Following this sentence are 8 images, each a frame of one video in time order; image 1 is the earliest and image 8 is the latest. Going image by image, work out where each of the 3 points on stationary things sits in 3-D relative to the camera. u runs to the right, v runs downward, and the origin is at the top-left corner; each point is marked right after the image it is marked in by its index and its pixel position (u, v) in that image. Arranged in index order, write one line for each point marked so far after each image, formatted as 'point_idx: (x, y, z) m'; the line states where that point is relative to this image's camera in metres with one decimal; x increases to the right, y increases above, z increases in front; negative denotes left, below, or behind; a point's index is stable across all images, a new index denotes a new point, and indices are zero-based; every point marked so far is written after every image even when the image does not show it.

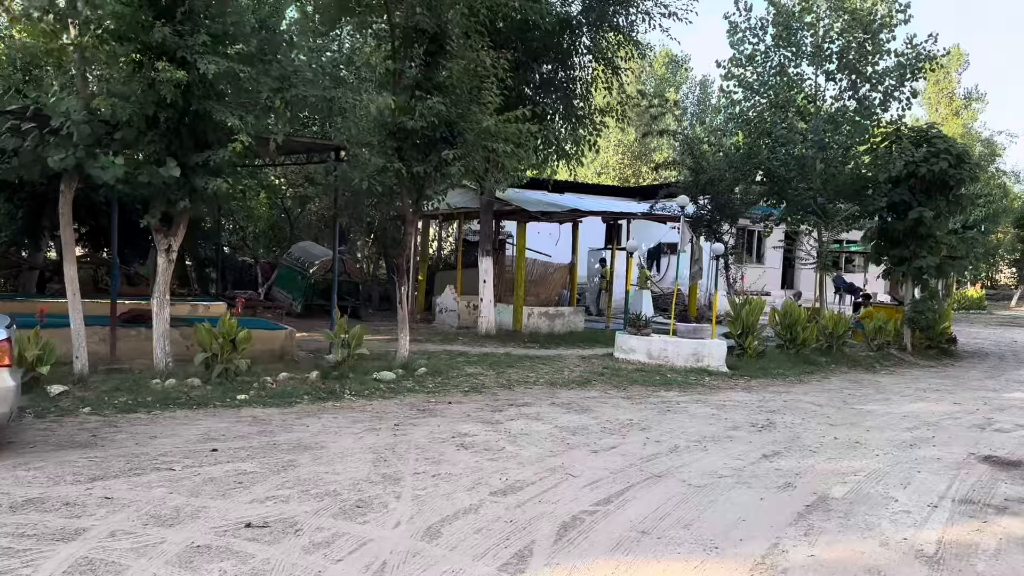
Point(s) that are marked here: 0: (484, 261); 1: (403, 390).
0: (-0.5, +0.5, +13.9) m
1: (-1.2, -1.1, +9.0) m
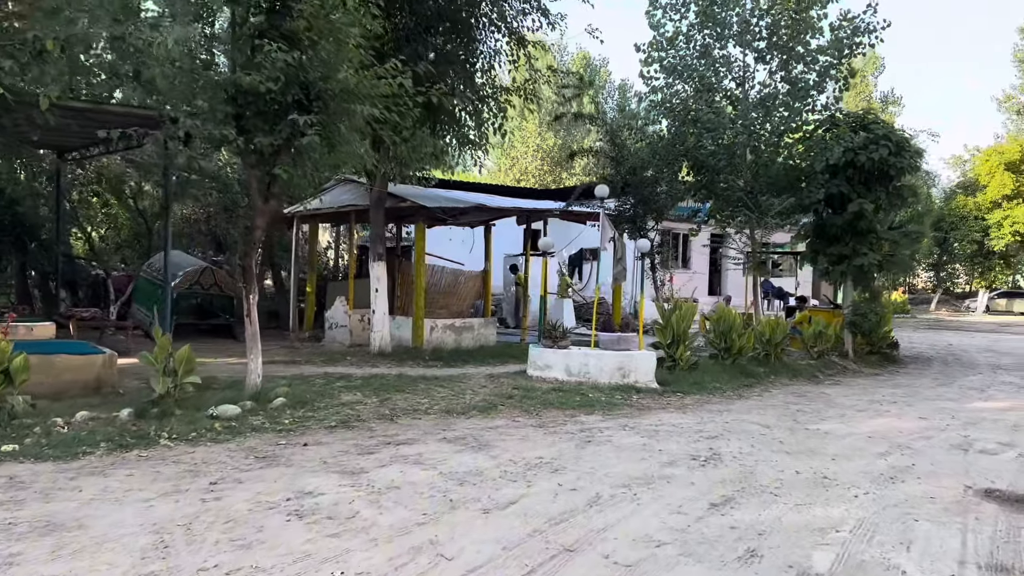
0: (-2.0, +0.3, +11.9) m
1: (-2.2, -1.2, +6.9) m
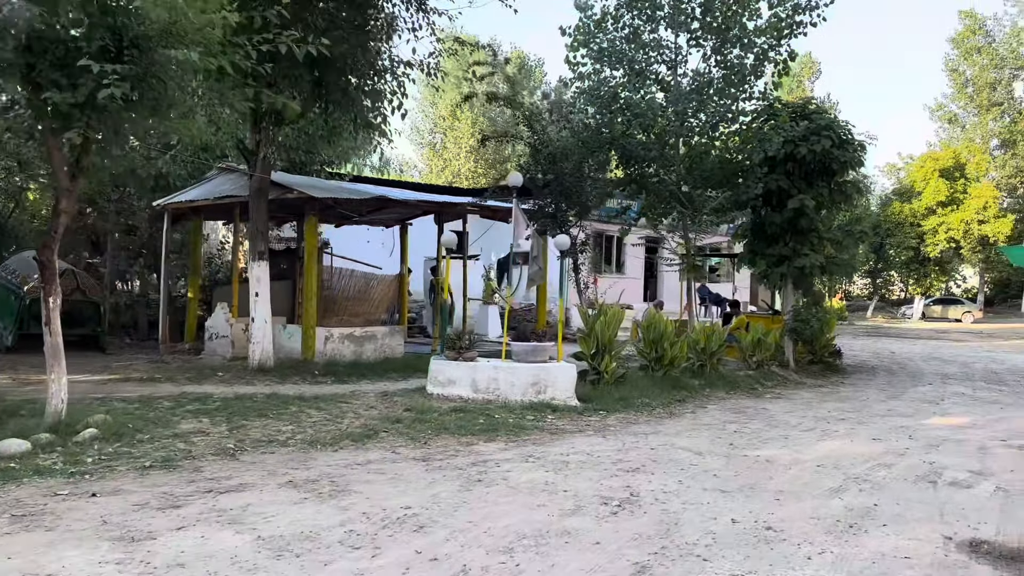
0: (-3.2, +0.3, +10.2) m
1: (-3.1, -1.2, +5.2) m
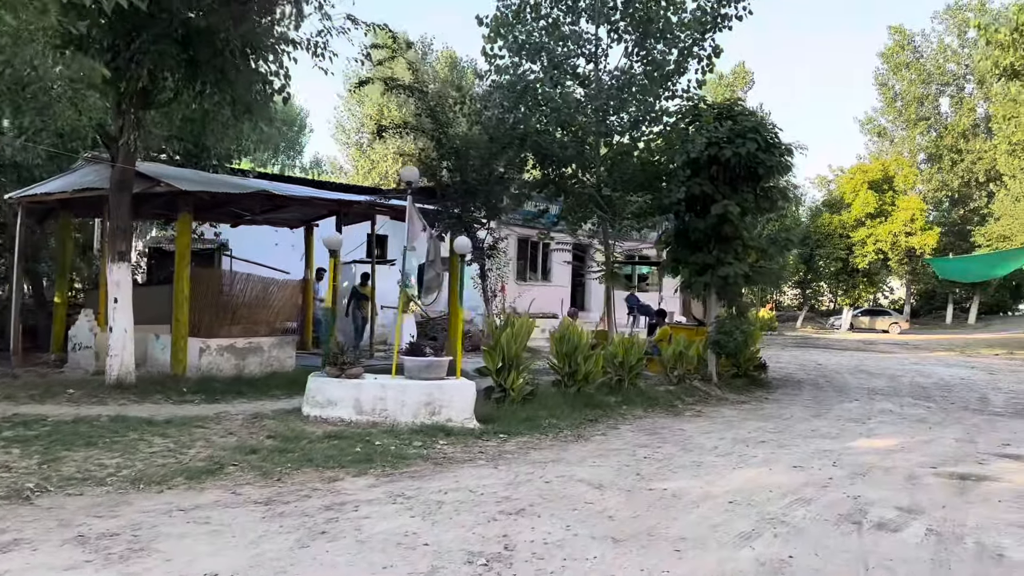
0: (-4.3, +0.2, +9.0) m
1: (-3.9, -1.2, +4.1) m
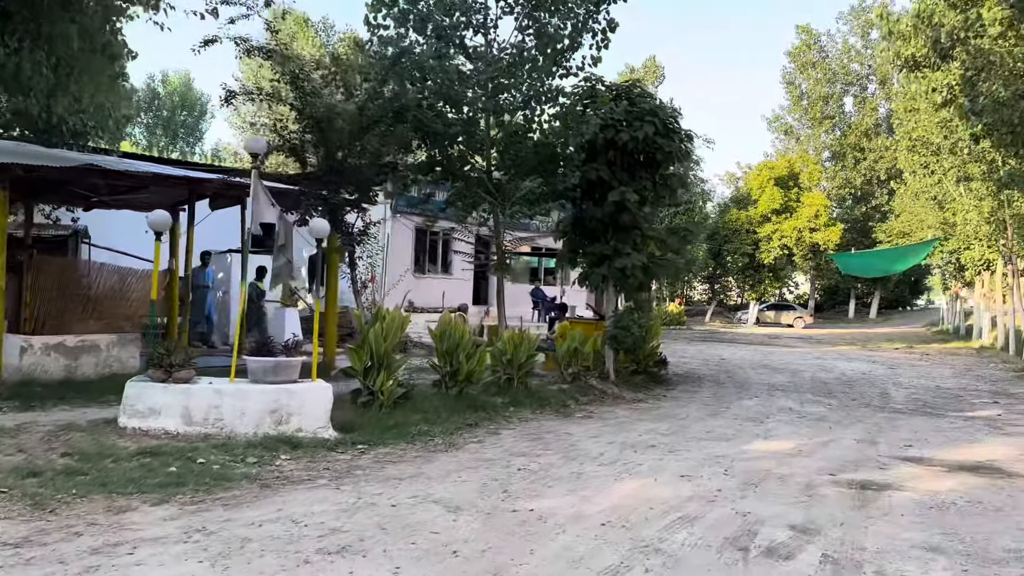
0: (-5.5, +0.3, +7.6) m
1: (-4.6, -1.1, +2.7) m
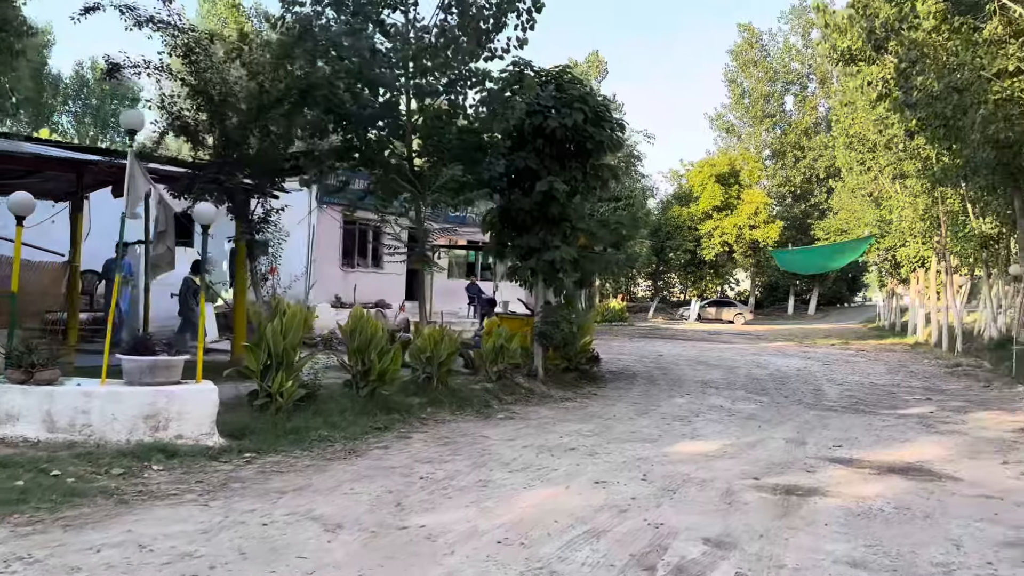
0: (-6.3, +0.4, +6.8) m
1: (-5.1, -1.1, +1.9) m
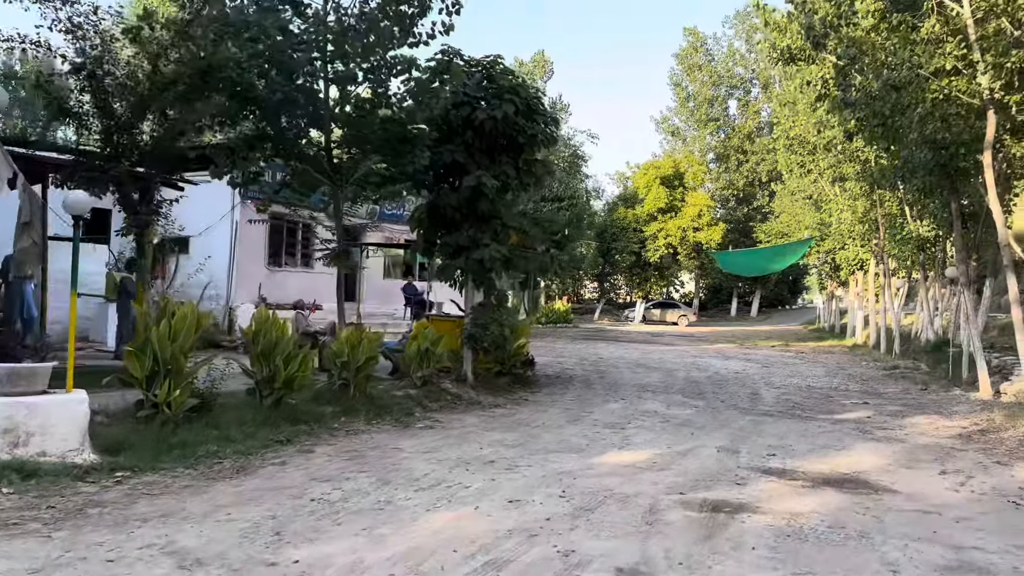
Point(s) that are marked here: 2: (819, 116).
0: (-6.9, +0.4, +5.8) m
1: (-5.5, -1.0, +1.1) m
2: (+6.2, +3.5, +16.9) m
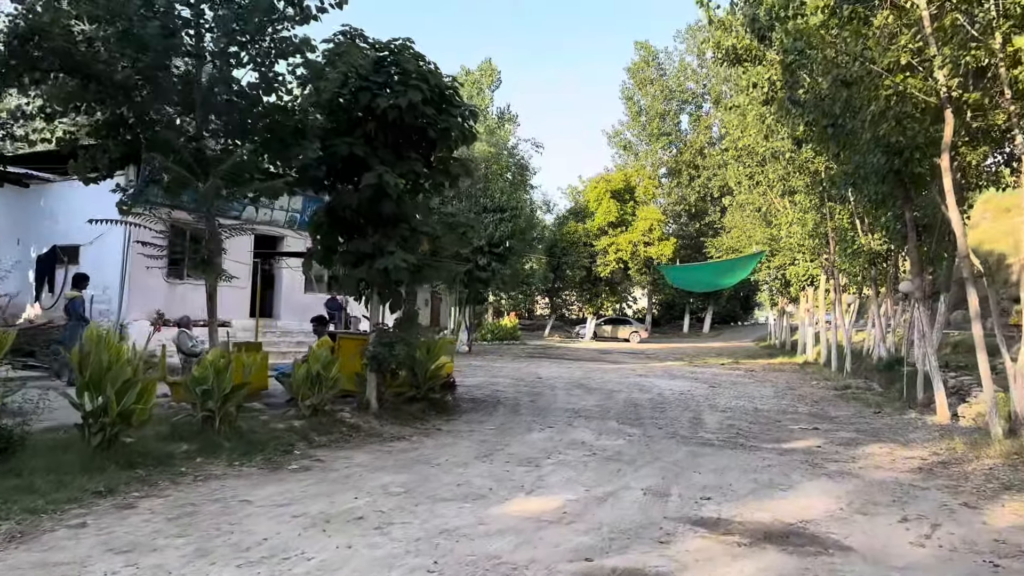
0: (-7.7, +0.4, +4.3) m
1: (-6.0, -1.0, -0.4) m
2: (+4.9, +3.2, +16.1) m
